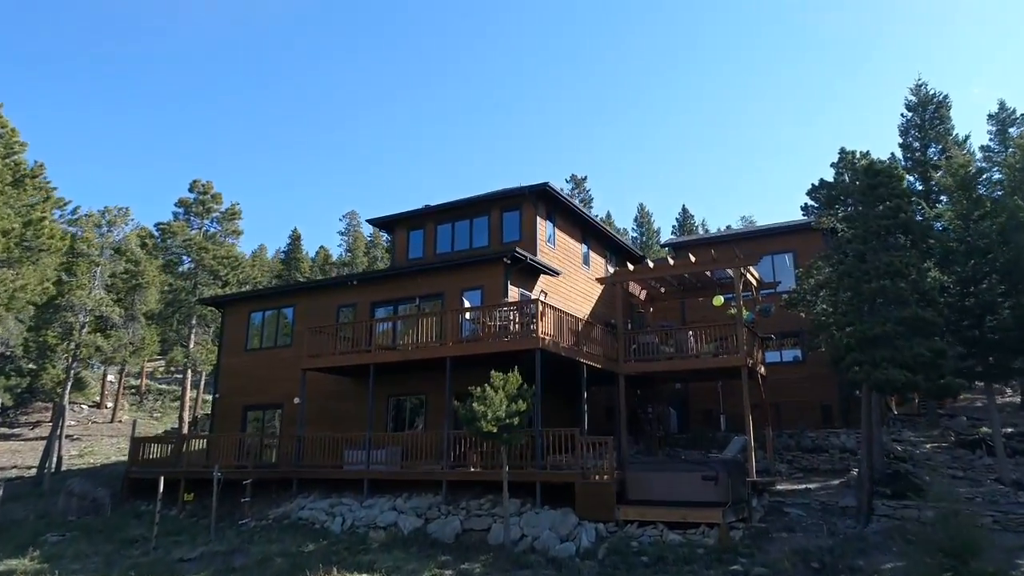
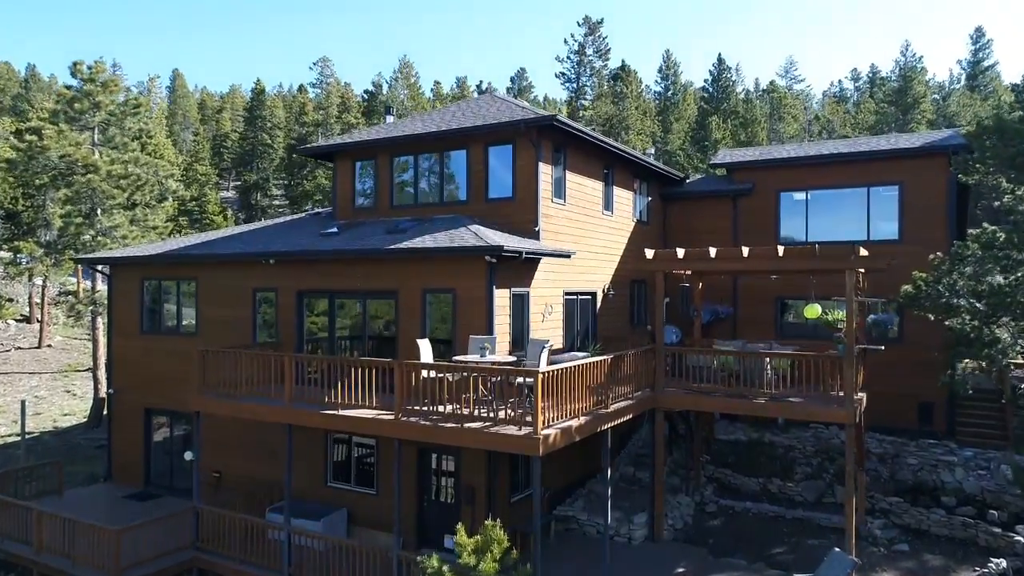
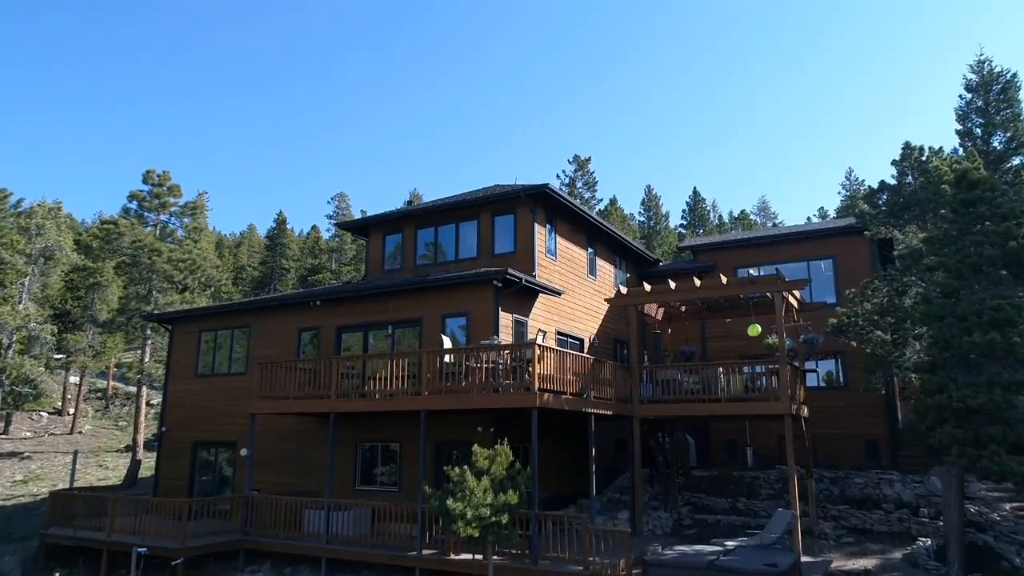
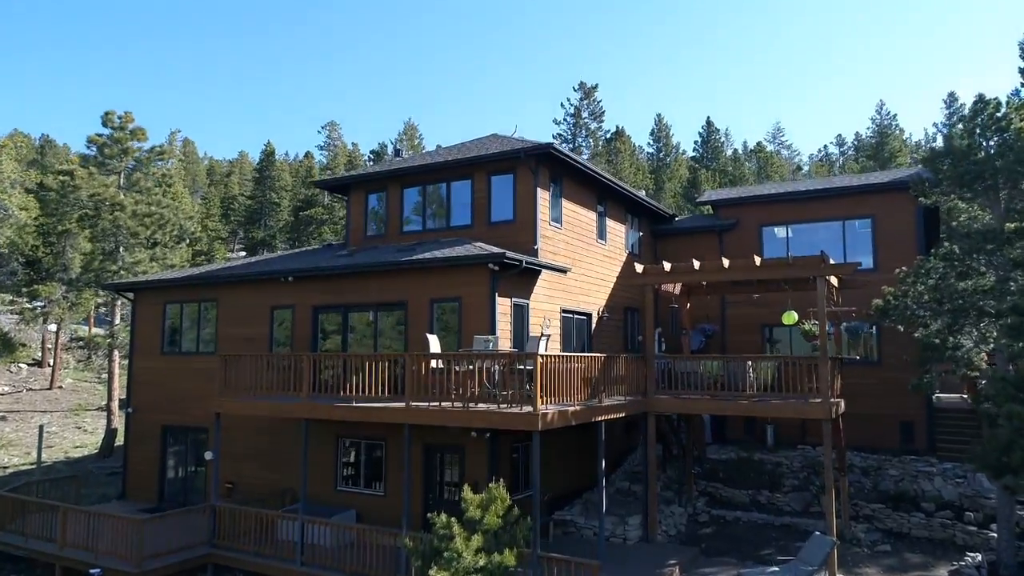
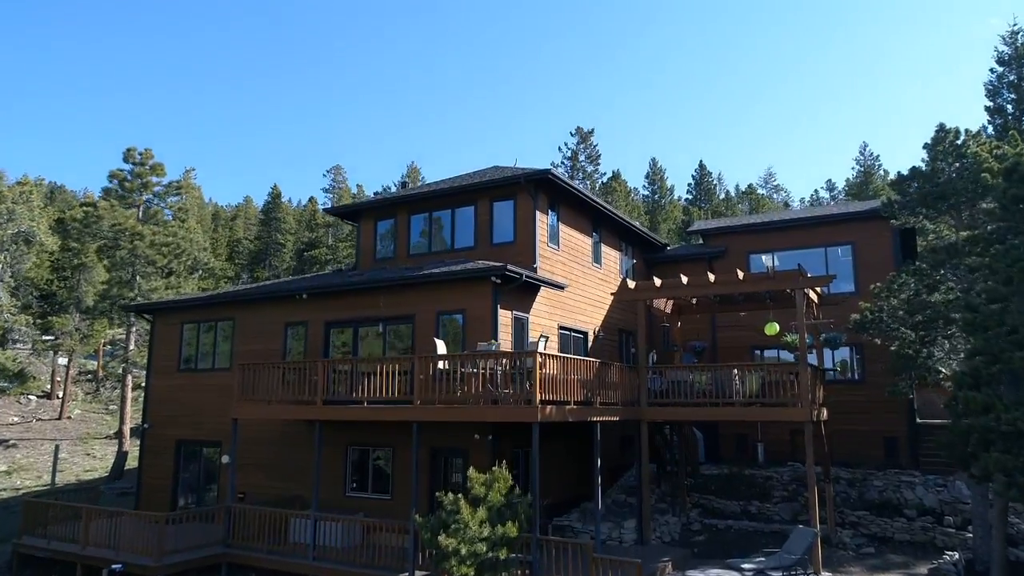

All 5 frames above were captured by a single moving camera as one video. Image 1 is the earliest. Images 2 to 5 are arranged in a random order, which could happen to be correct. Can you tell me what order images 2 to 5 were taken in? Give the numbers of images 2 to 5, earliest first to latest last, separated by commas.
3, 5, 4, 2
